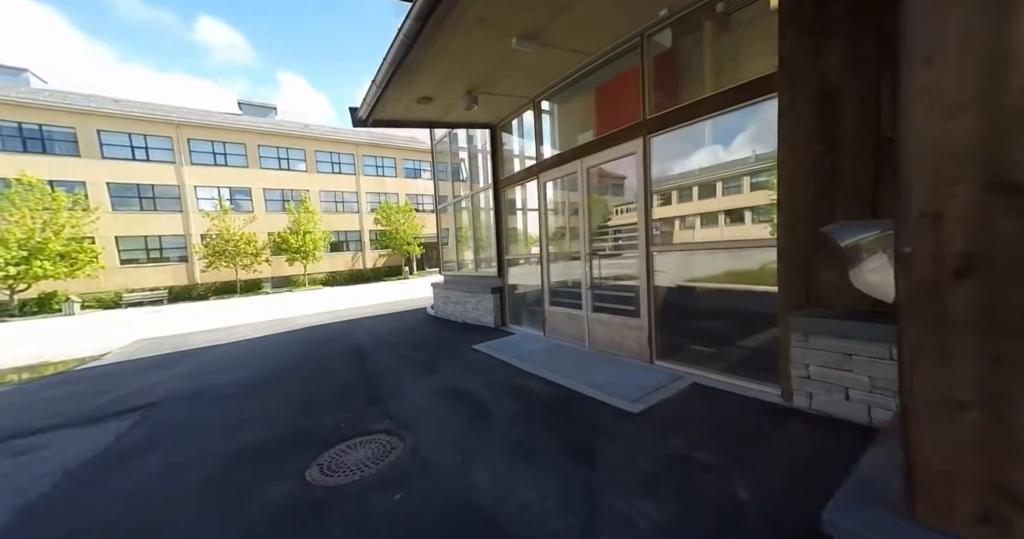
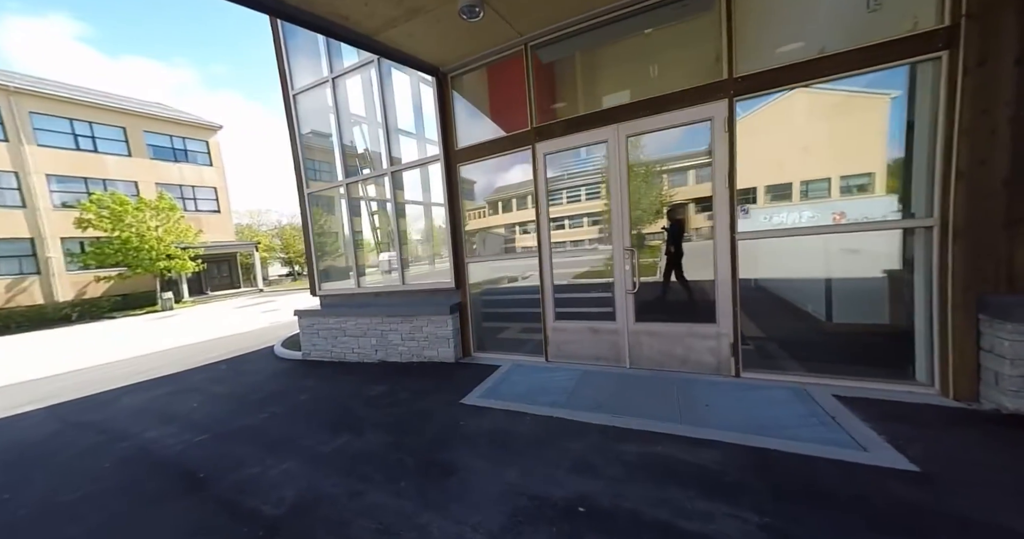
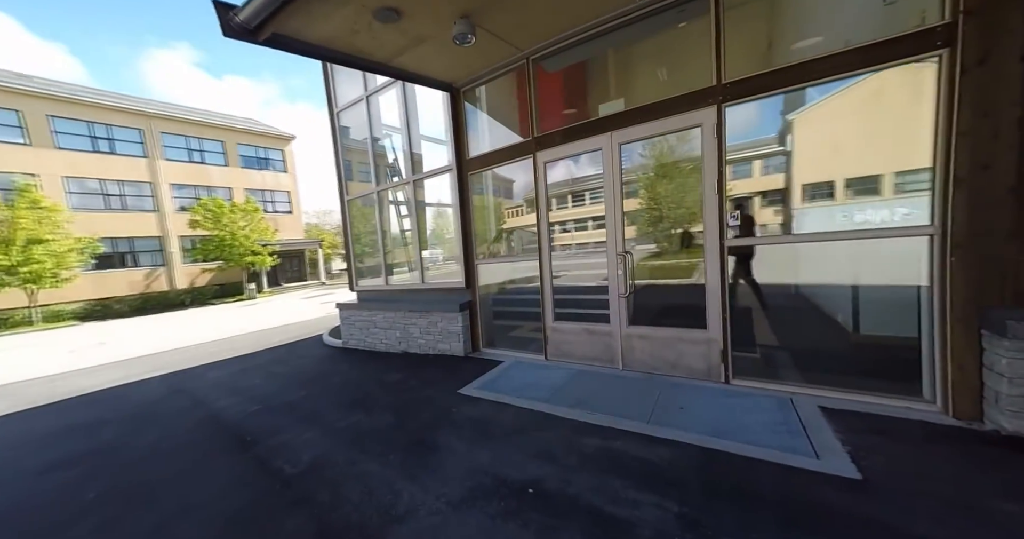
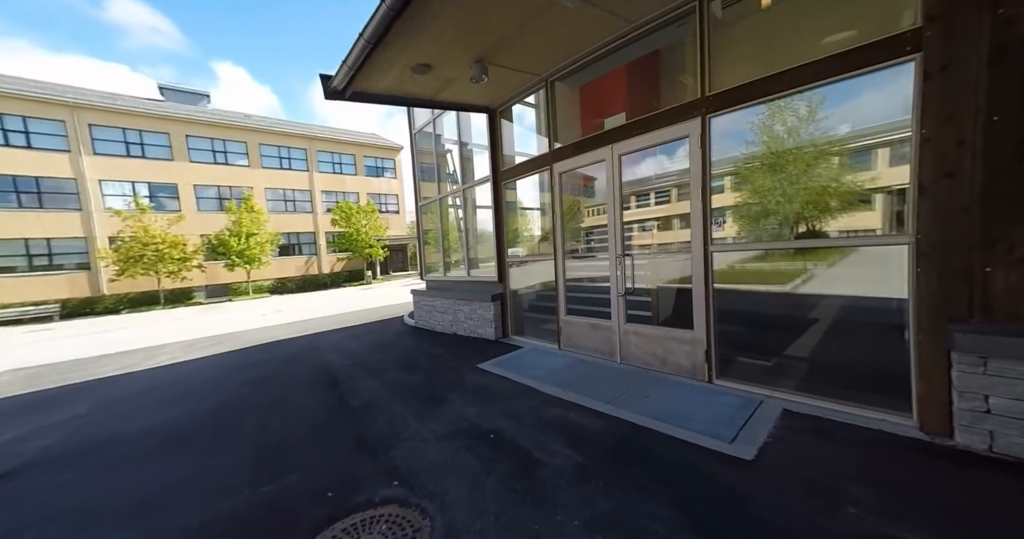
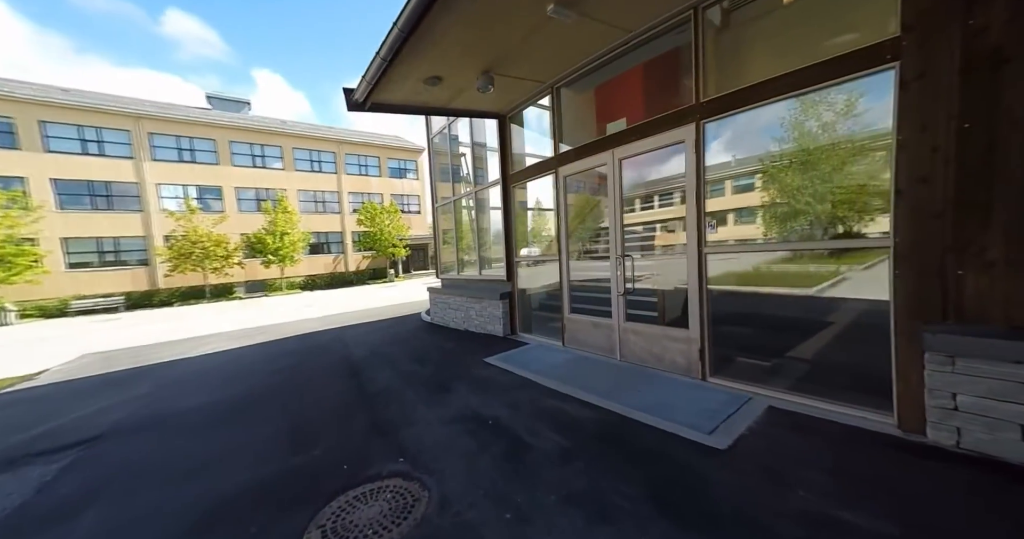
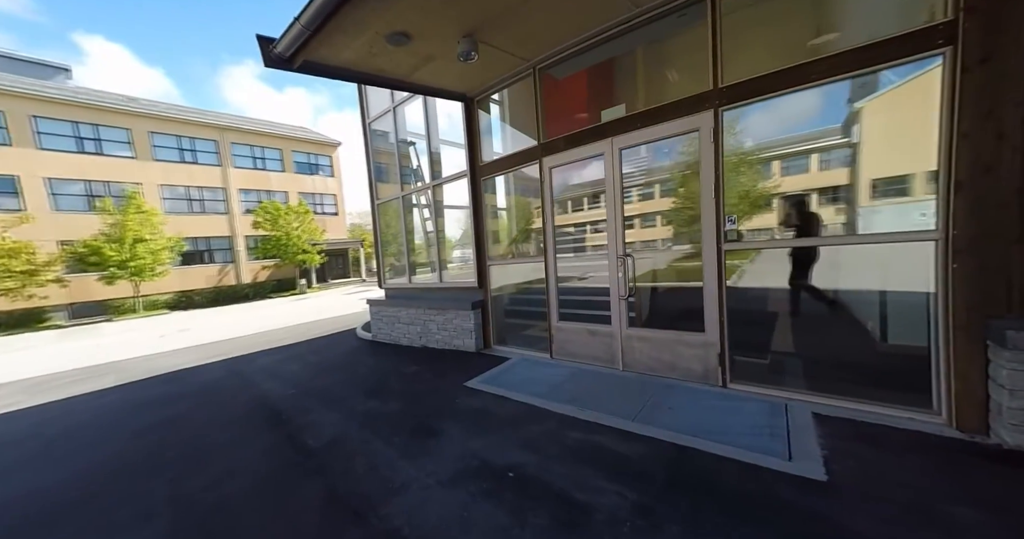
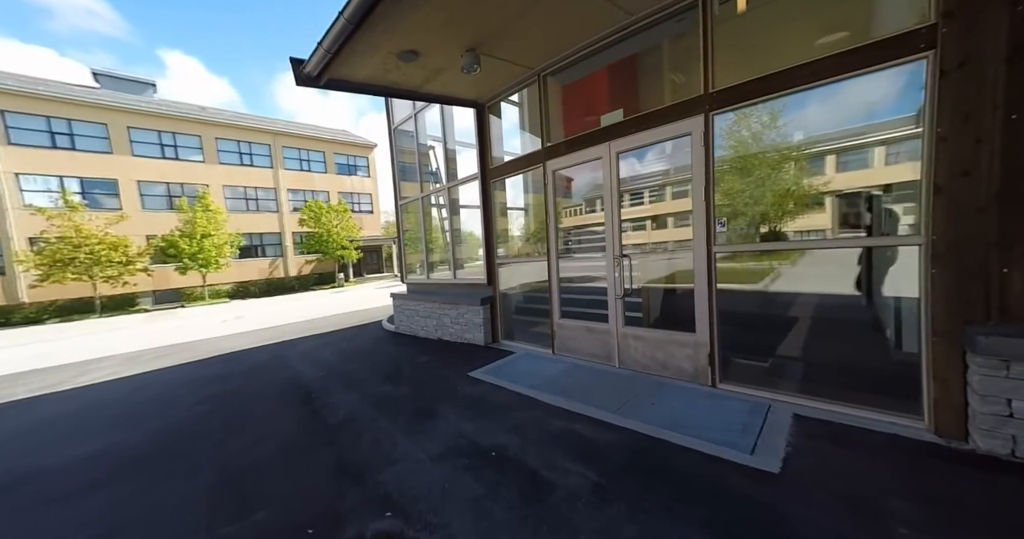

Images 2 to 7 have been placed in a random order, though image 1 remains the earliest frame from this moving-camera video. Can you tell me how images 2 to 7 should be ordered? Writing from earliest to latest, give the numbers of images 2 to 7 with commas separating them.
5, 4, 7, 6, 3, 2
